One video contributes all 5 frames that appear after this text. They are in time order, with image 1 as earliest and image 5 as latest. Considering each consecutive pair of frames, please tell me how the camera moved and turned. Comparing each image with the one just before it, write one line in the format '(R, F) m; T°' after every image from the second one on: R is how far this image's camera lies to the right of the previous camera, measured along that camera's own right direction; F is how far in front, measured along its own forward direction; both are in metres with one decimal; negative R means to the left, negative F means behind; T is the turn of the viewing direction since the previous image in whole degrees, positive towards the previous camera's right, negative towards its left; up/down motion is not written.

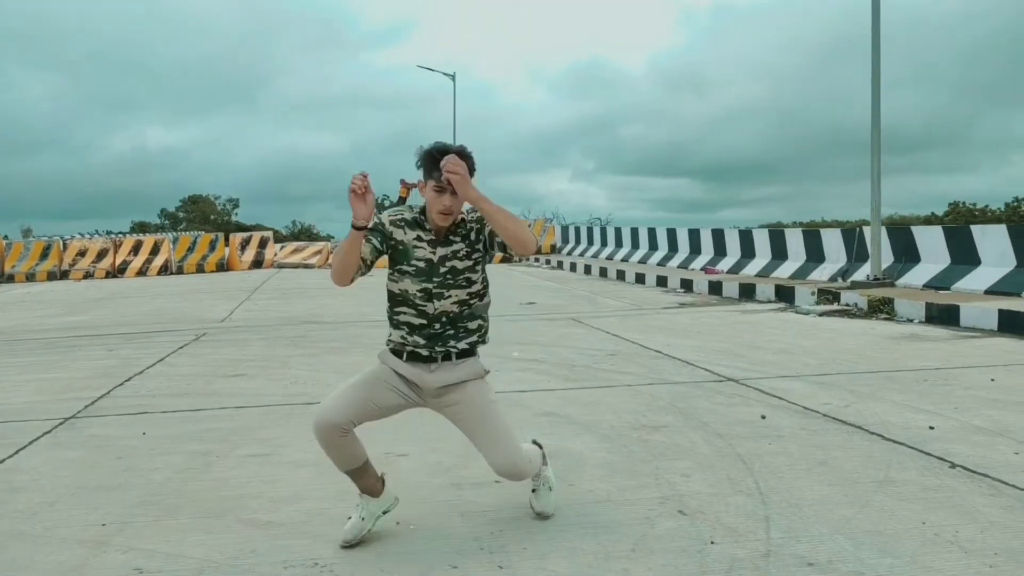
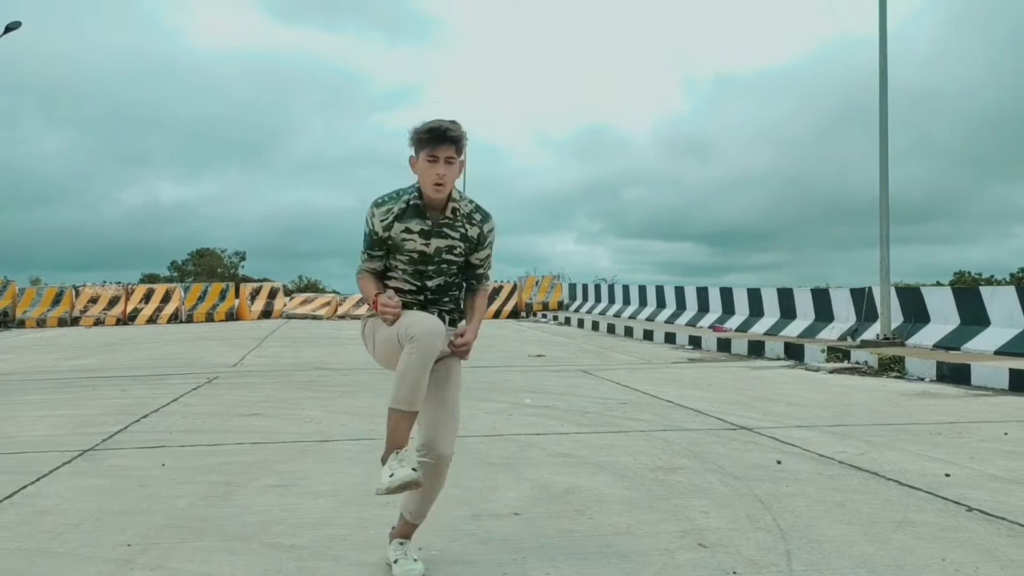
(-0.1, -0.1) m; 0°
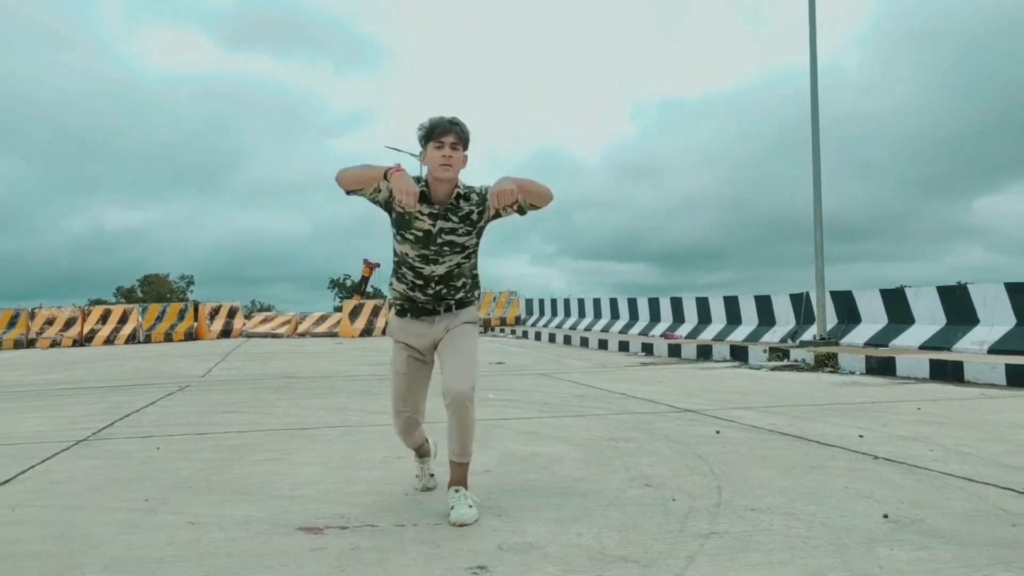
(-0.1, -0.4) m; +3°
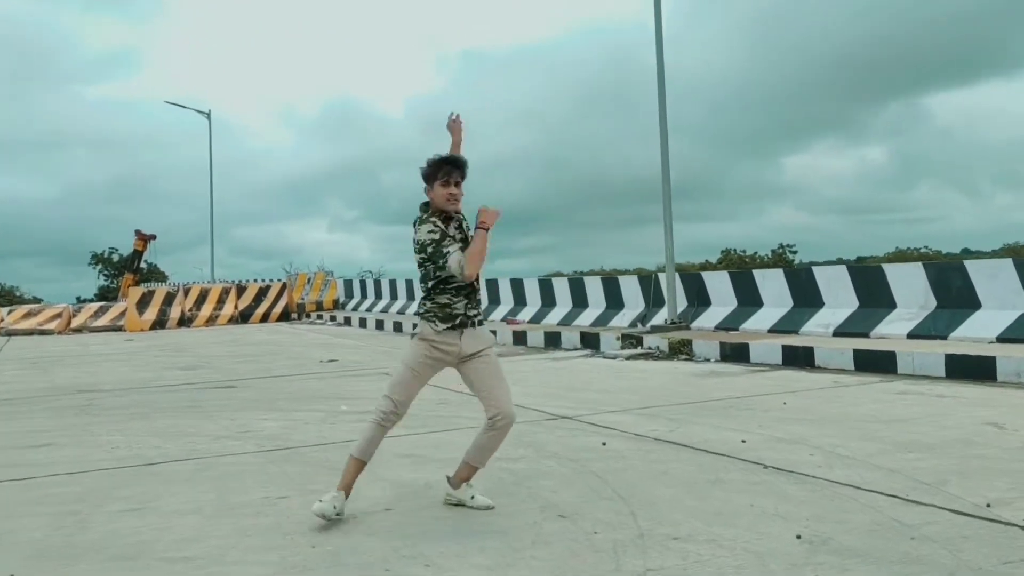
(-0.7, +0.4) m; +6°
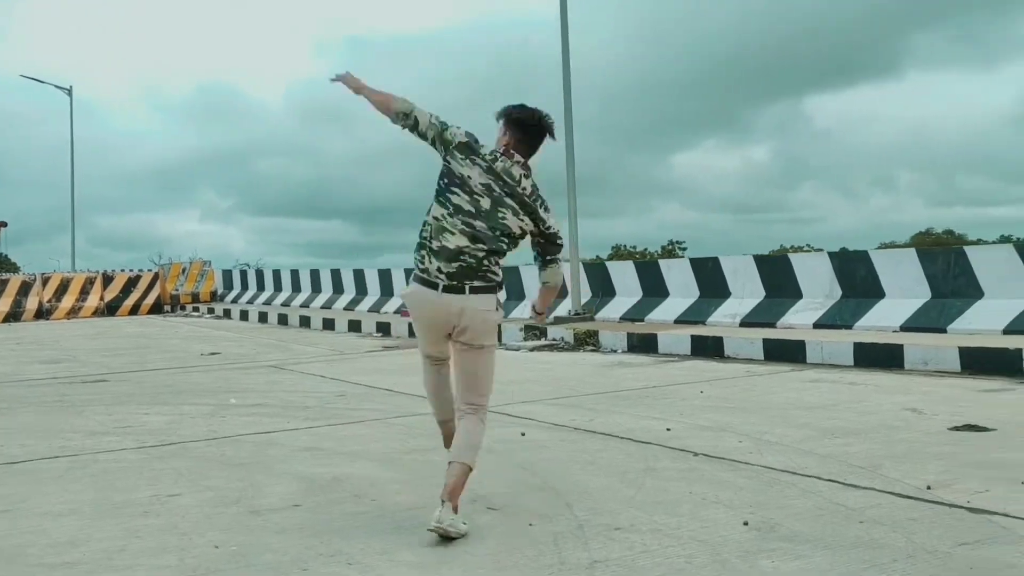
(-0.4, +0.2) m; +9°
